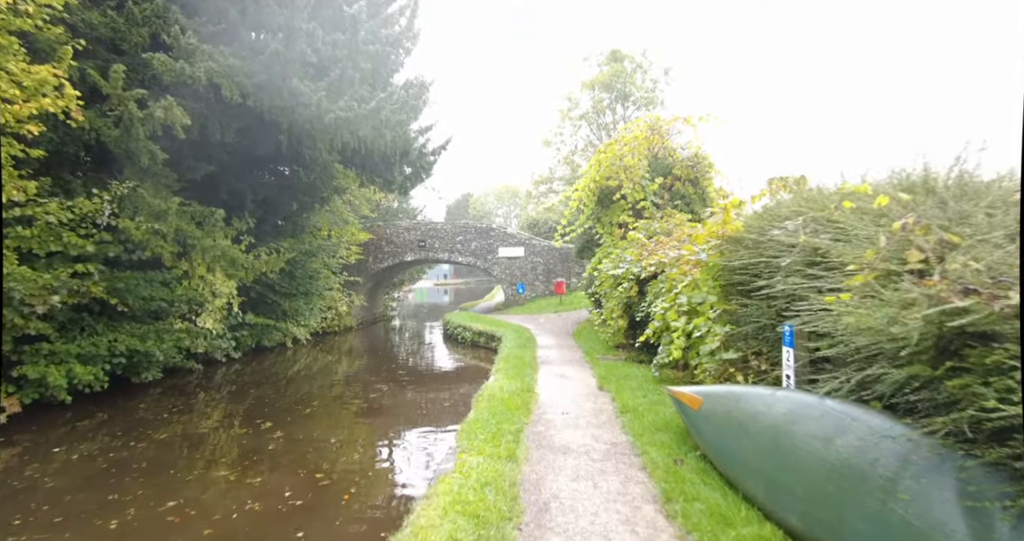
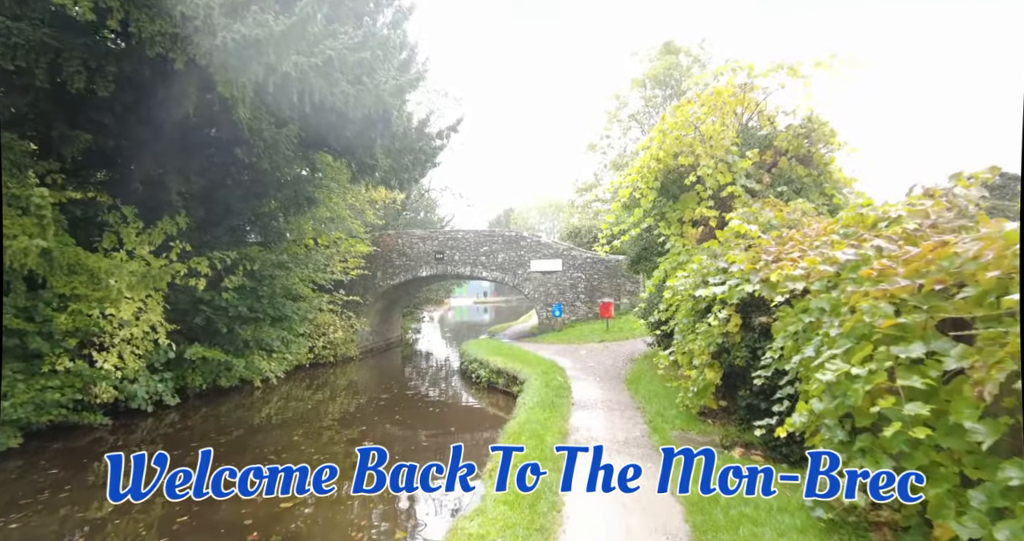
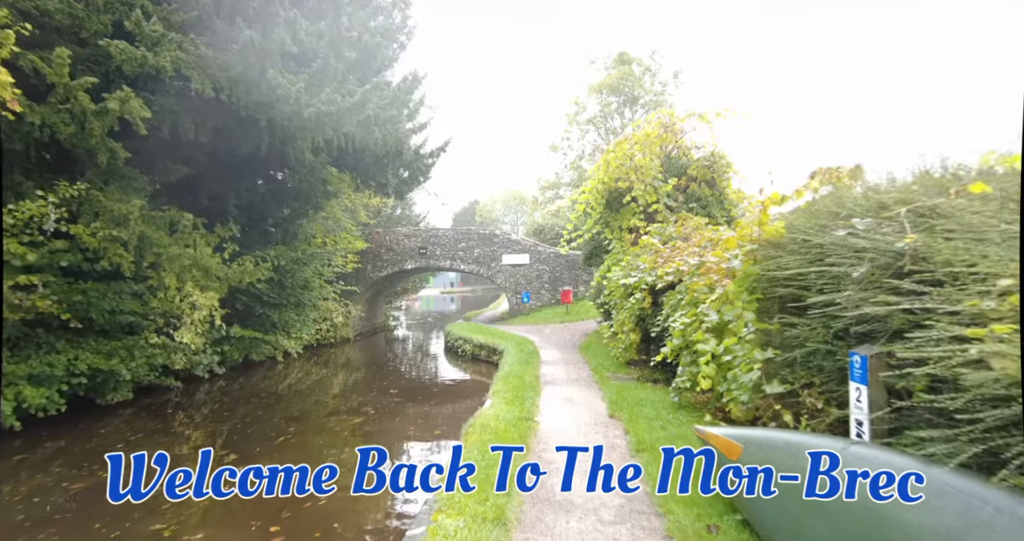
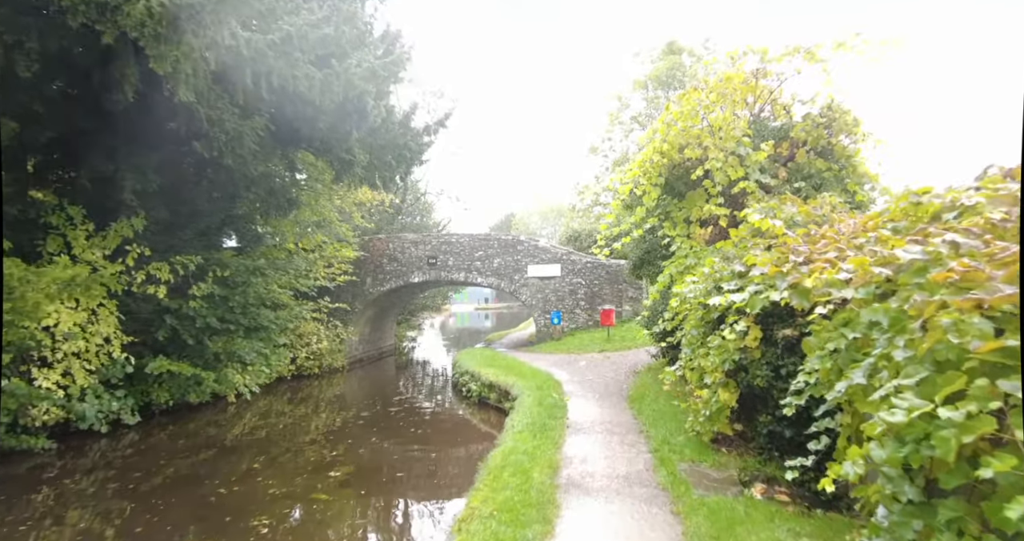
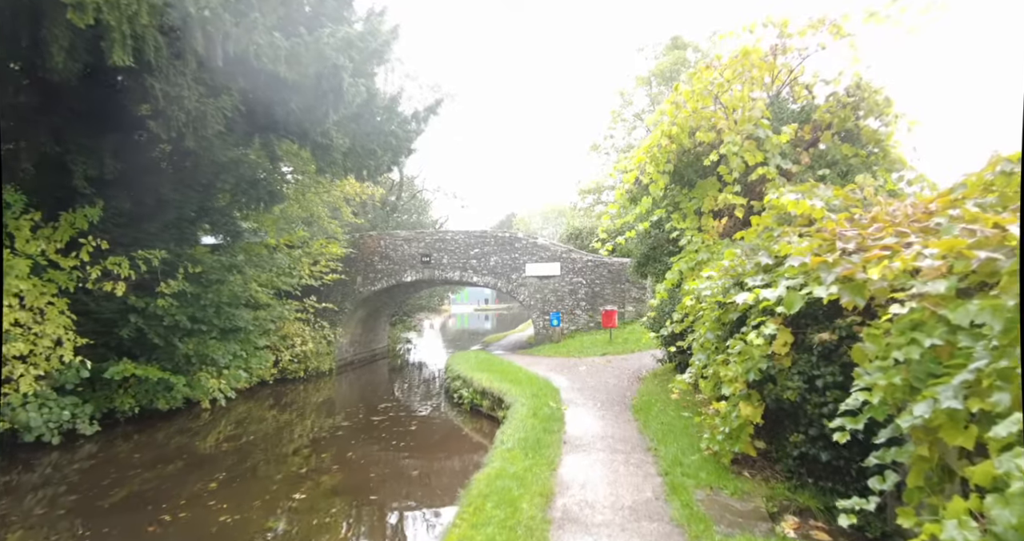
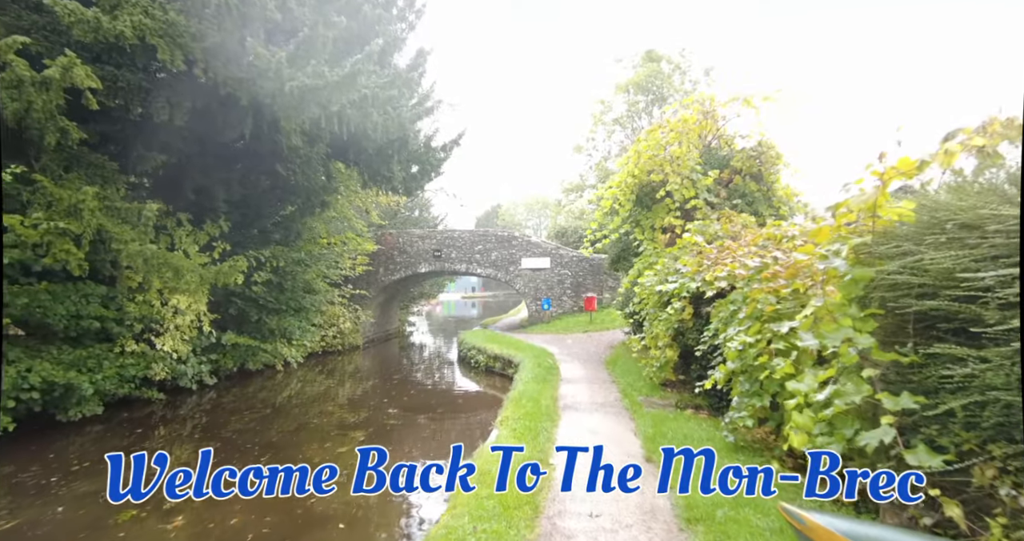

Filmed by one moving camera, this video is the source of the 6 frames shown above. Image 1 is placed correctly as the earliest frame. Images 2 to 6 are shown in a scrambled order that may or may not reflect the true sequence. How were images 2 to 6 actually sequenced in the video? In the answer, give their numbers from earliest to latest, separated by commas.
3, 6, 2, 4, 5
